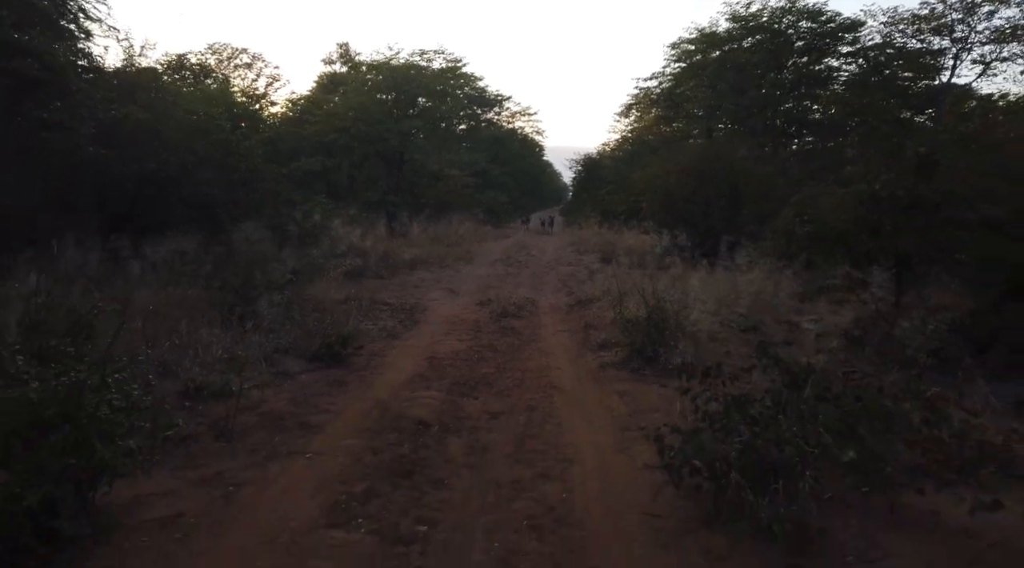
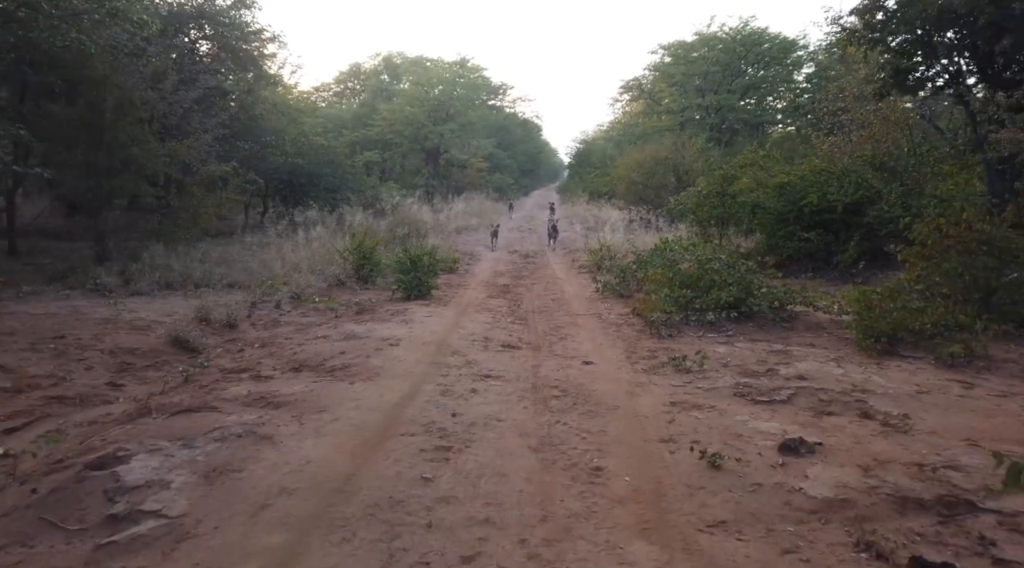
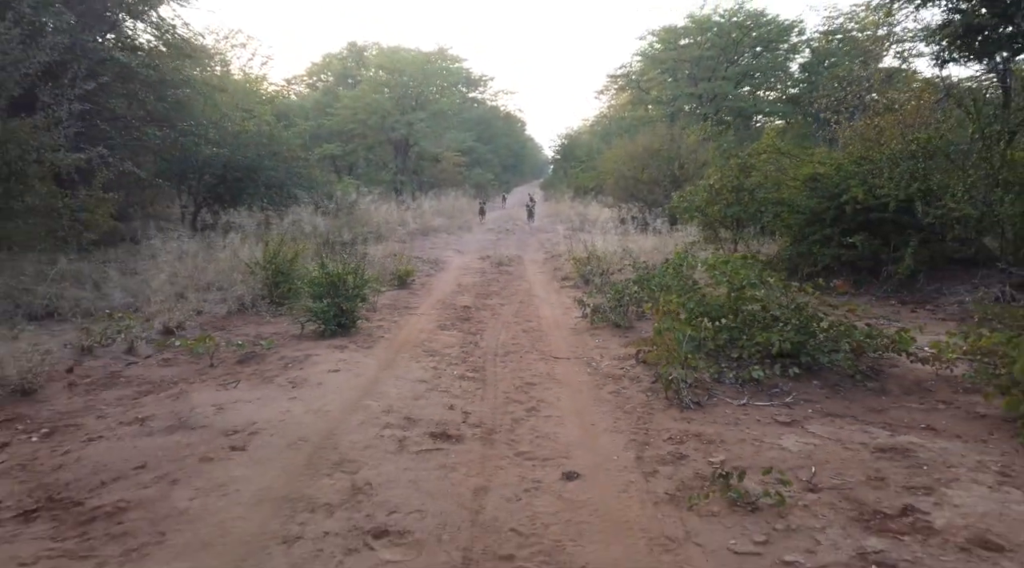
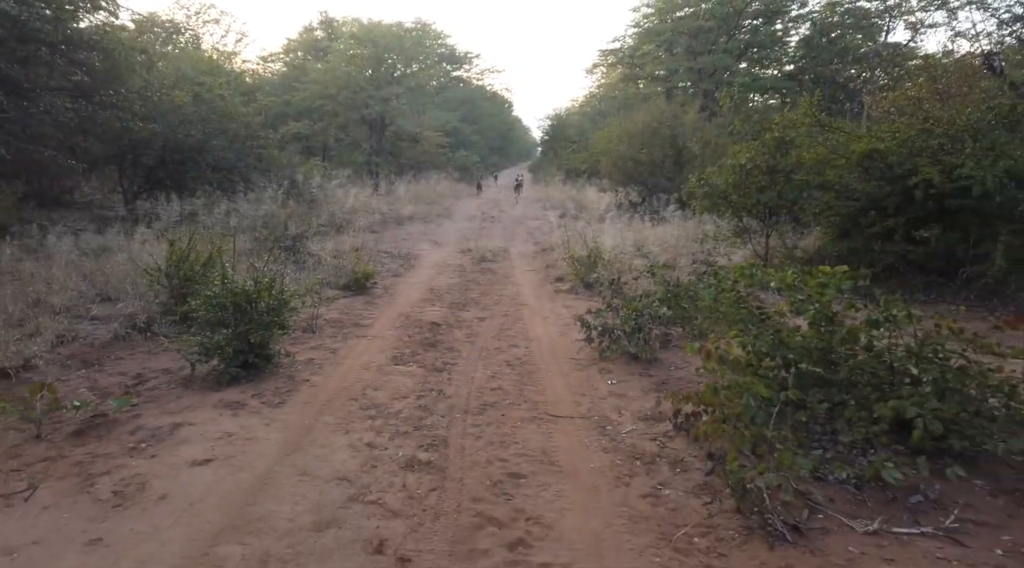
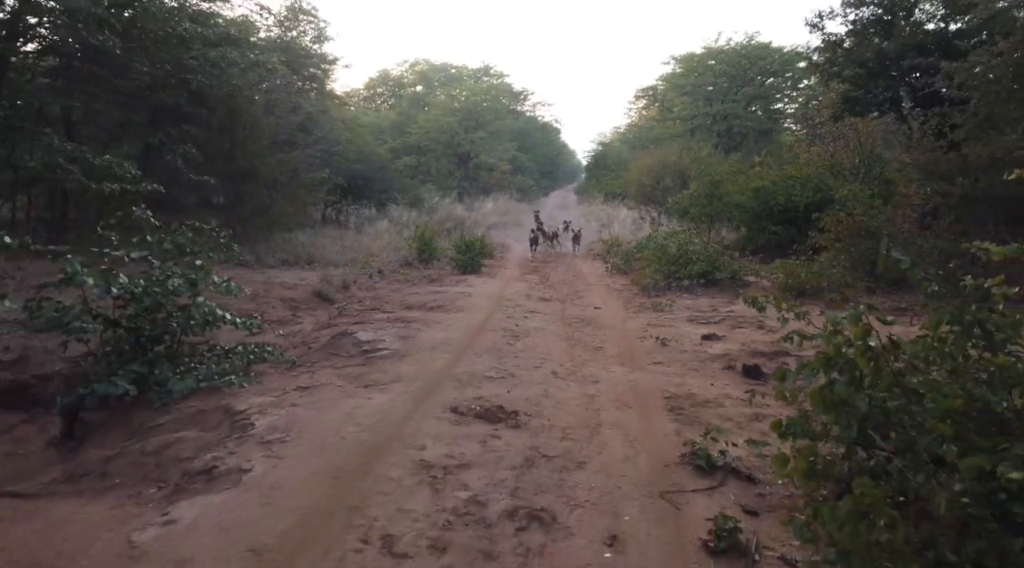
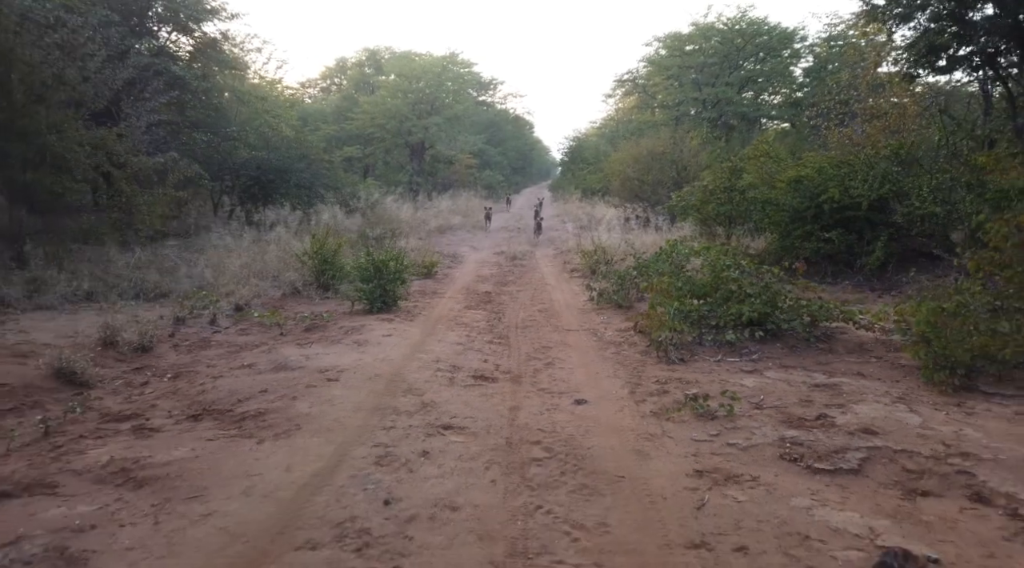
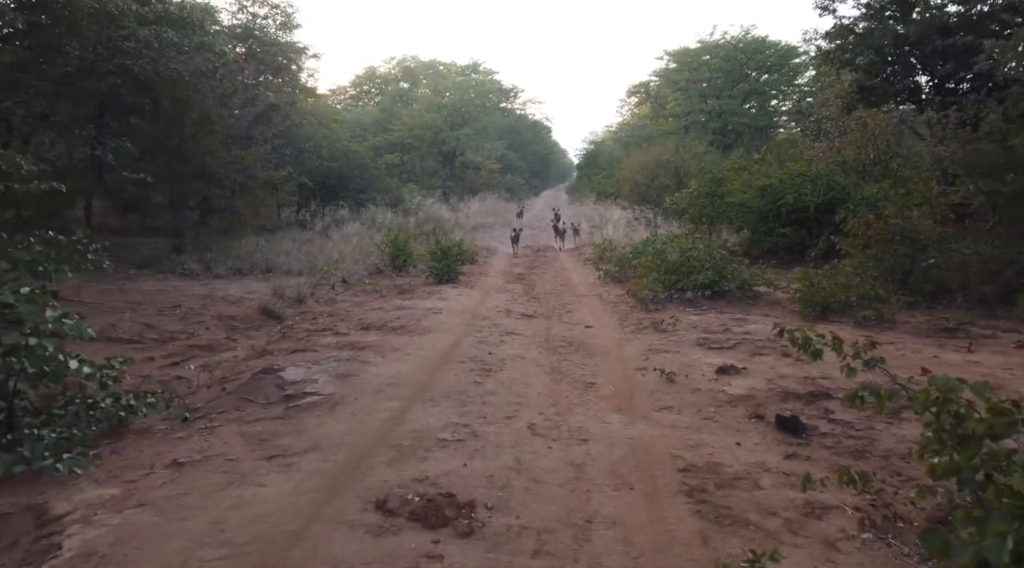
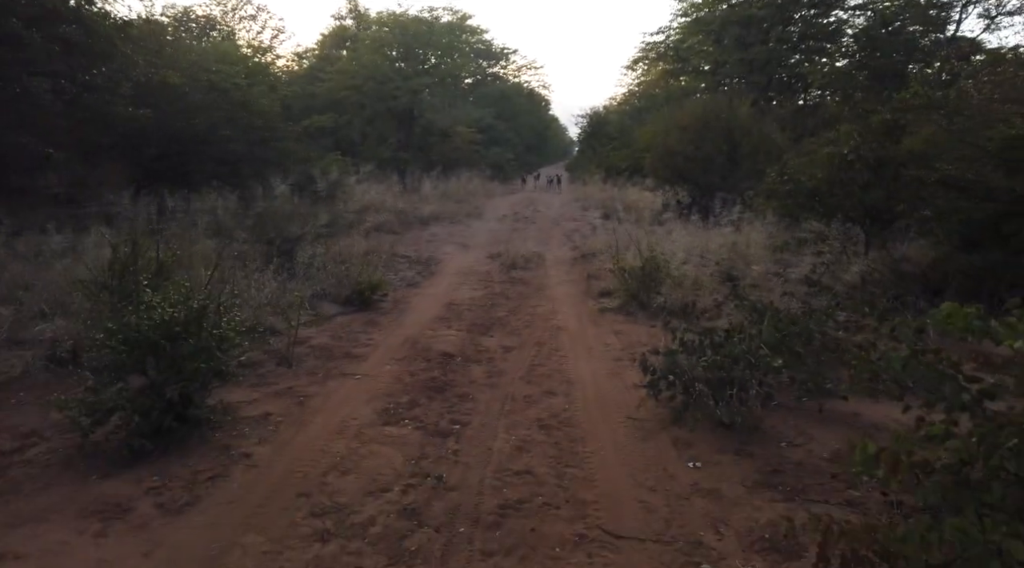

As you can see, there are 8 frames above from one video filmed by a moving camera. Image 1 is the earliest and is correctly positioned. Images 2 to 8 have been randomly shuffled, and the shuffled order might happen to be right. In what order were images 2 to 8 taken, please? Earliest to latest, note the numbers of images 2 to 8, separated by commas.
8, 4, 3, 6, 2, 7, 5
